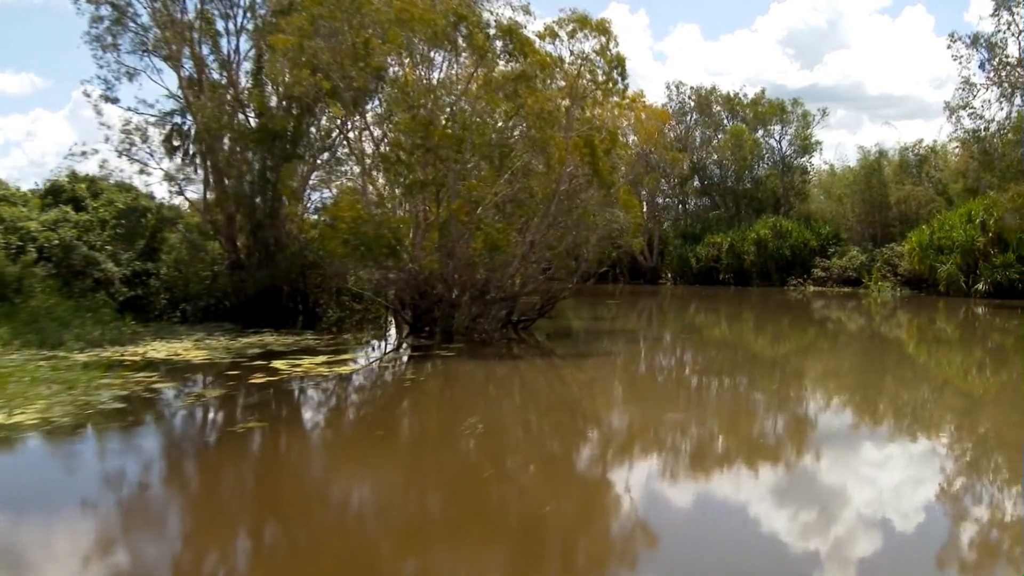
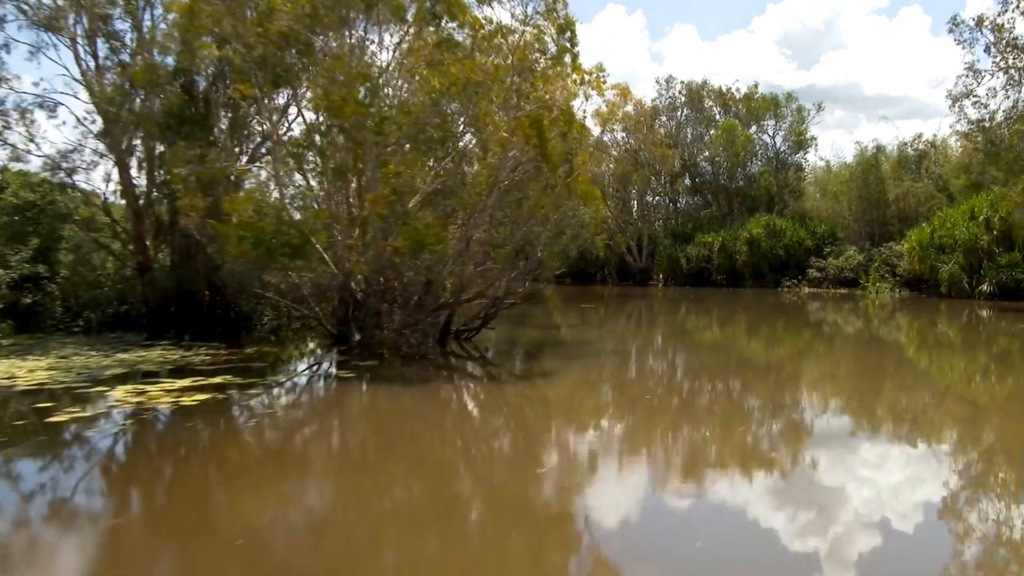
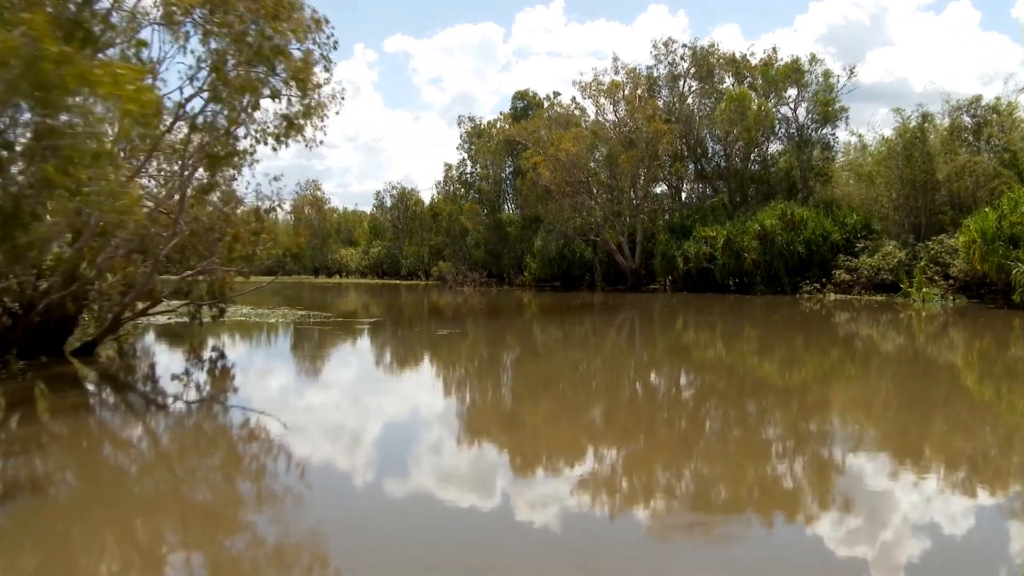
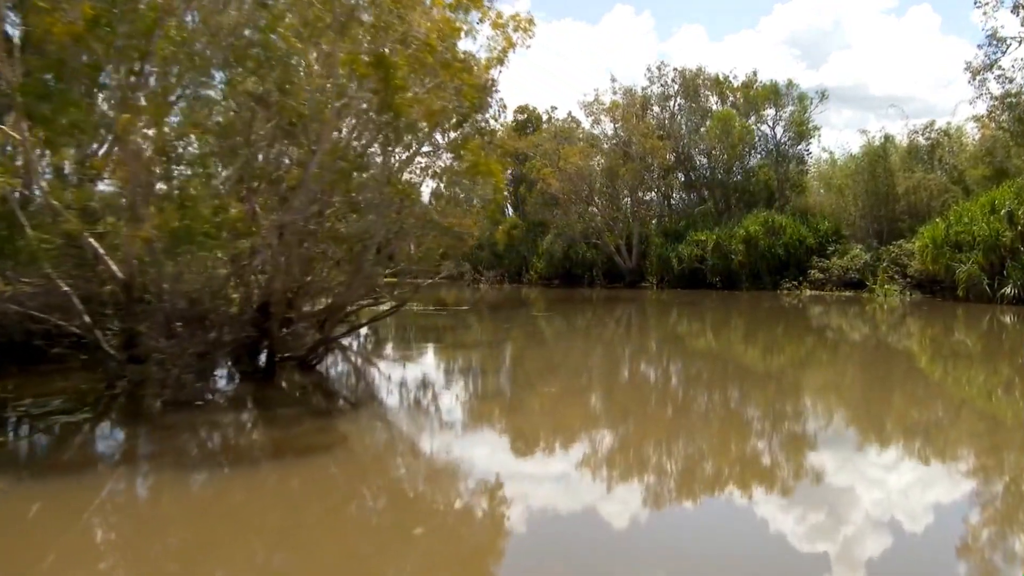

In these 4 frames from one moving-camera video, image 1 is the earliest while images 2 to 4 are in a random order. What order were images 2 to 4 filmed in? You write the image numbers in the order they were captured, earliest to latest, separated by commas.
2, 4, 3
